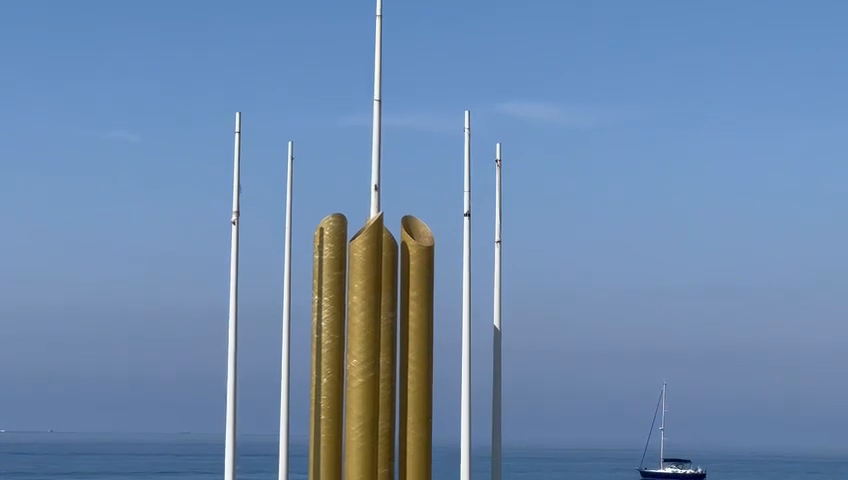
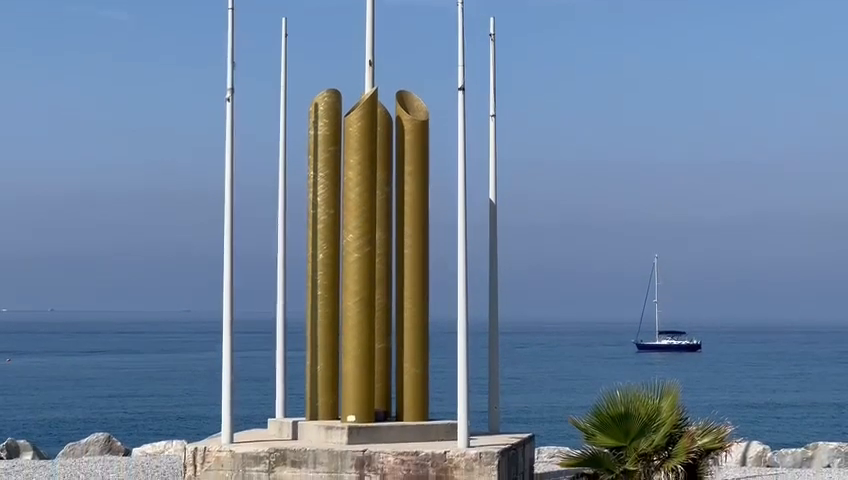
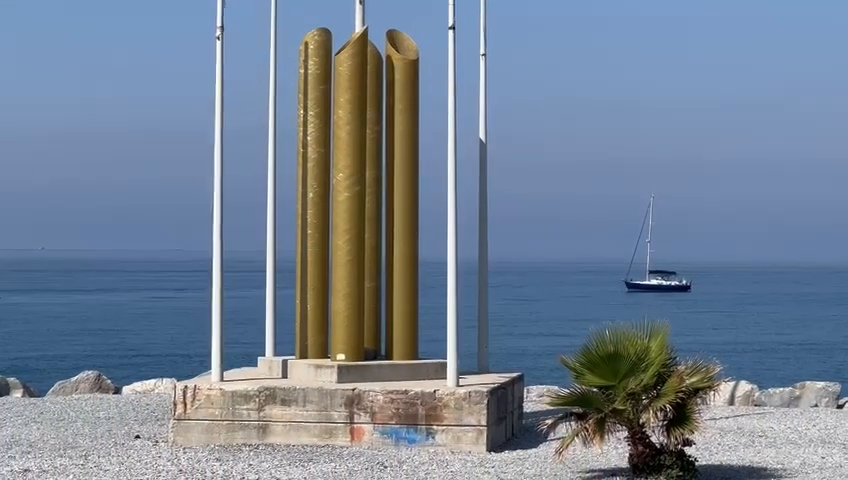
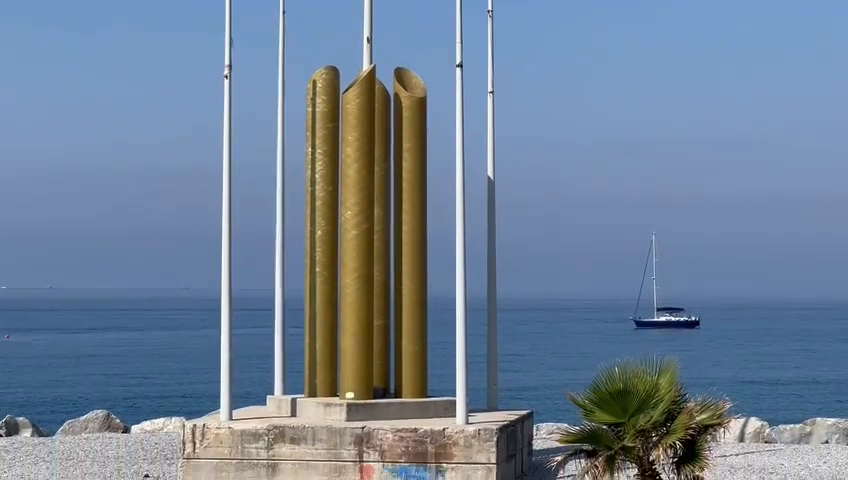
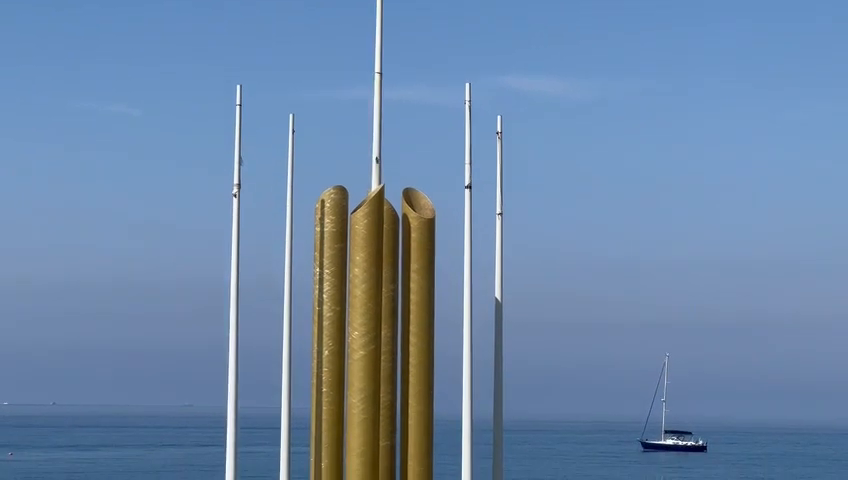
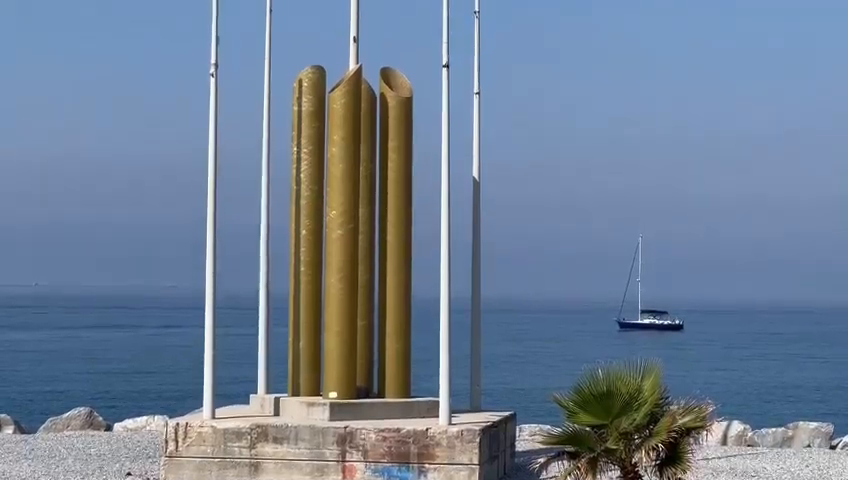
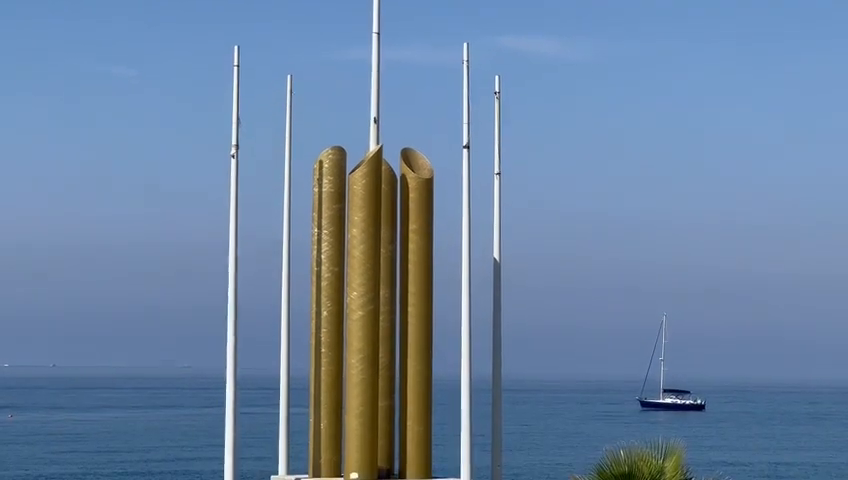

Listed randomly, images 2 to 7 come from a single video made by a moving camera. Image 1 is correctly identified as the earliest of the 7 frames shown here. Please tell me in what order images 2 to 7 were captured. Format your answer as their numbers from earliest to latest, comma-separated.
5, 7, 2, 4, 3, 6
